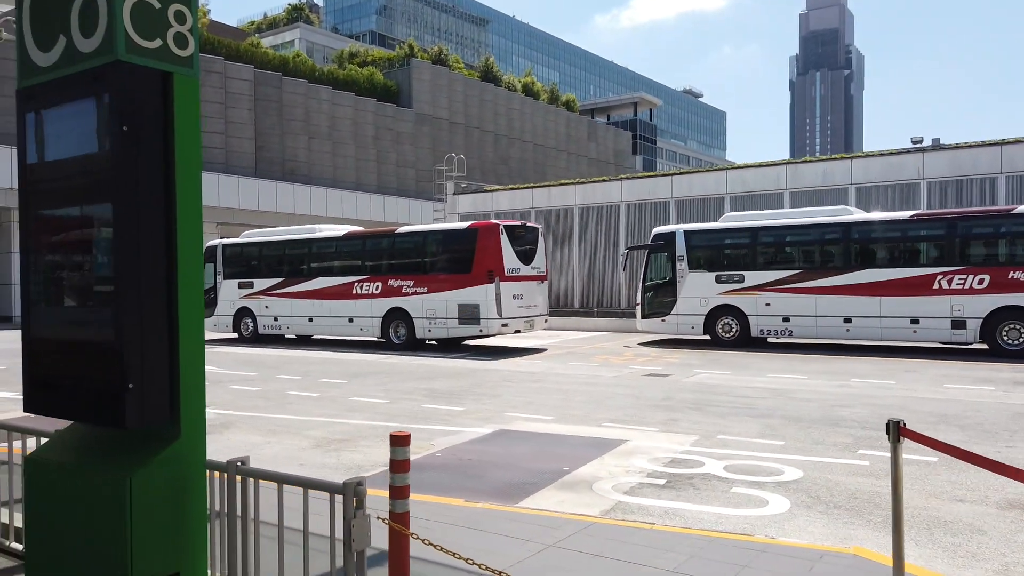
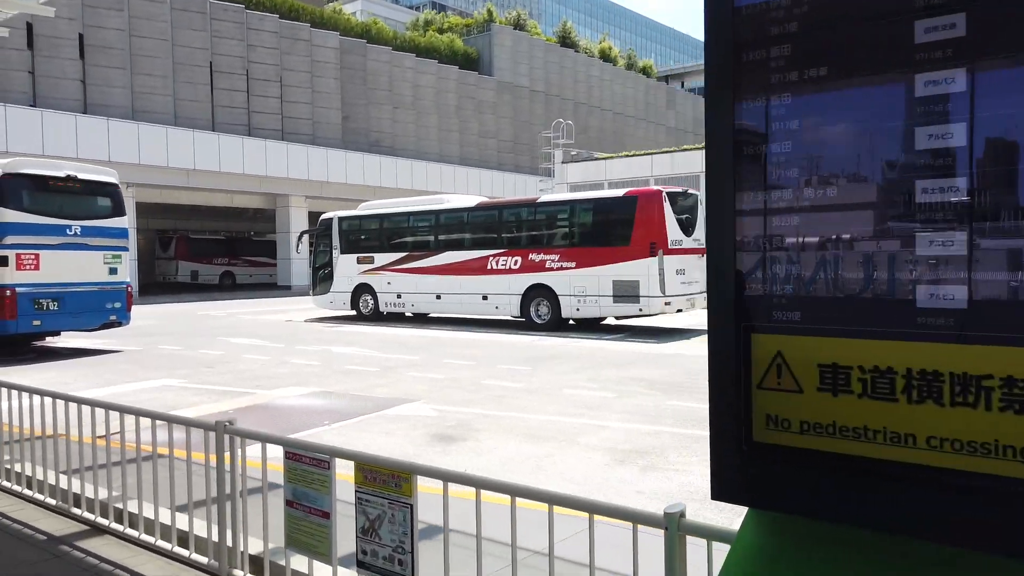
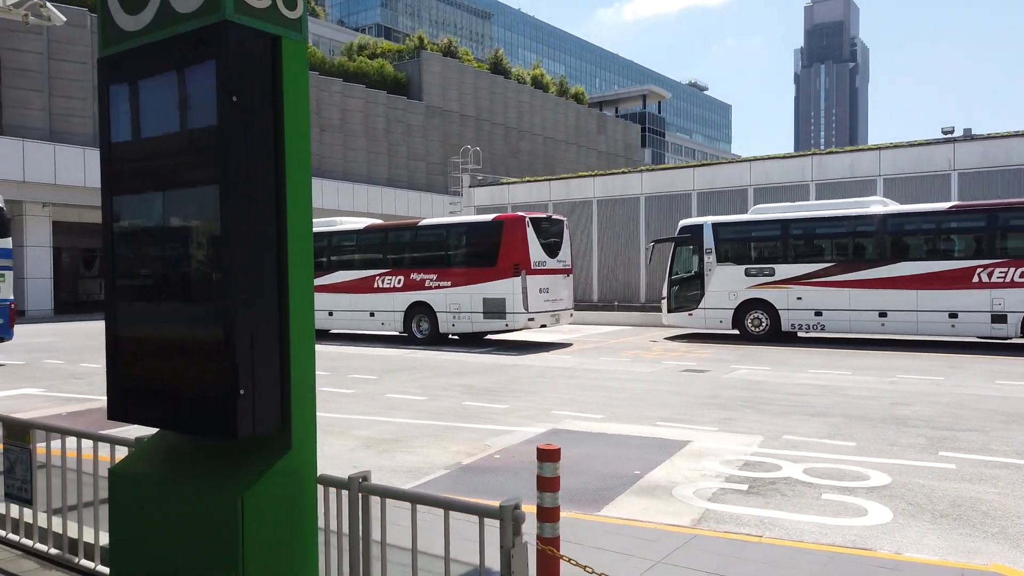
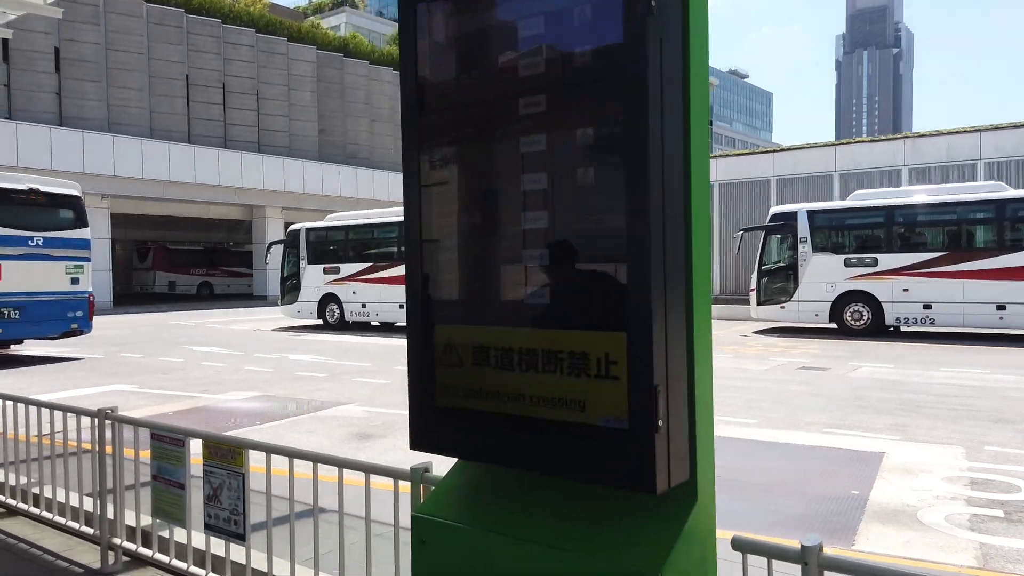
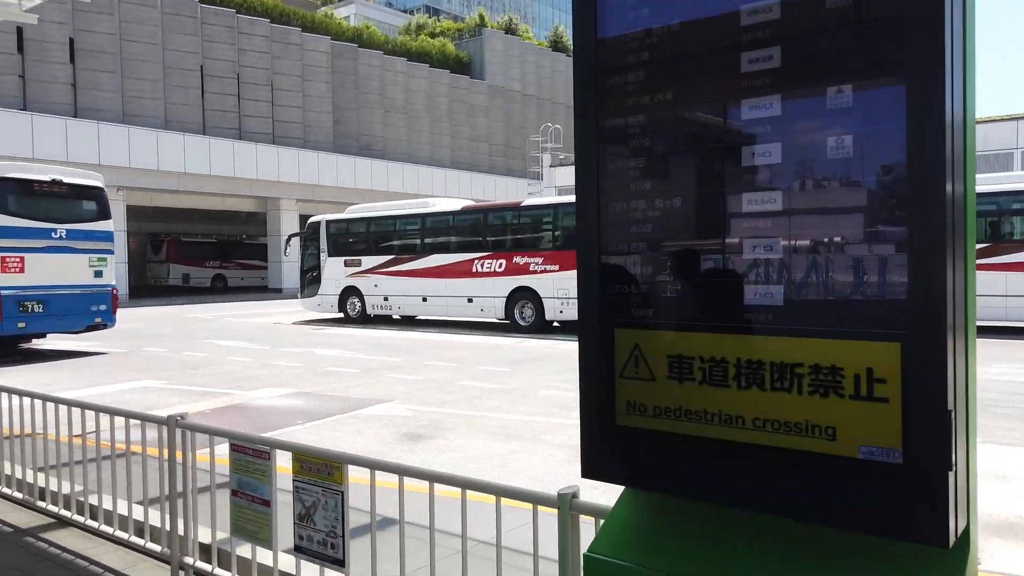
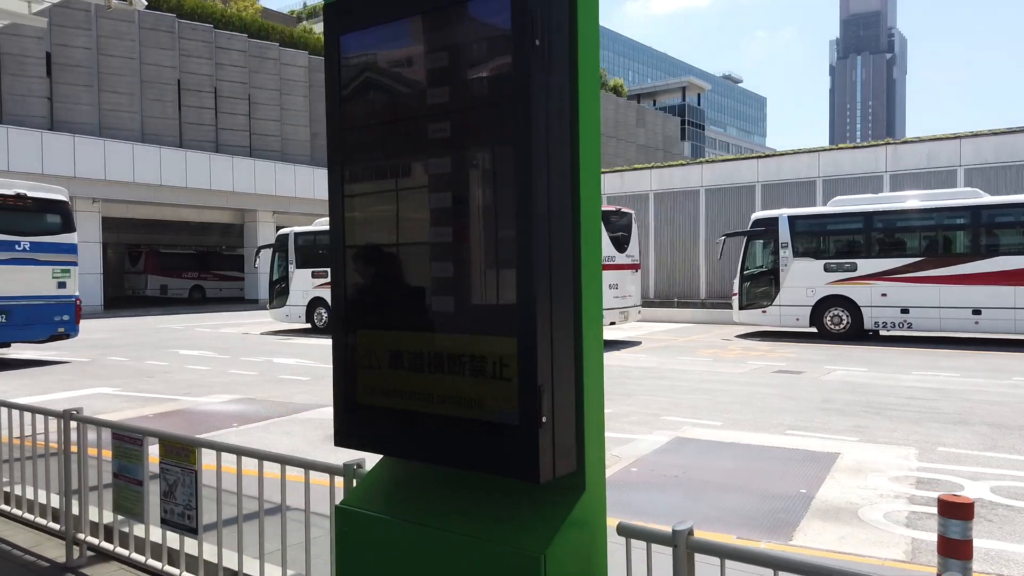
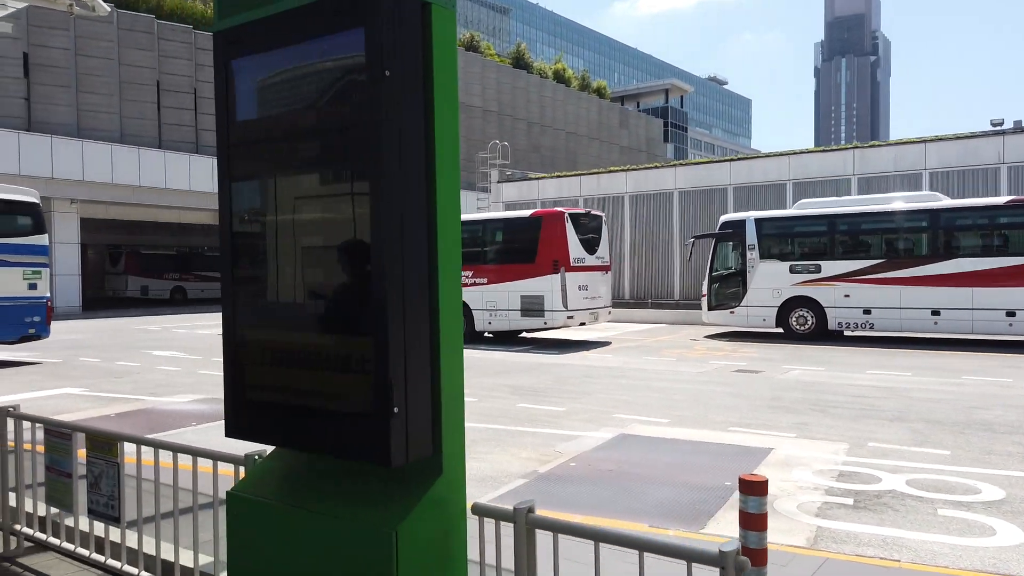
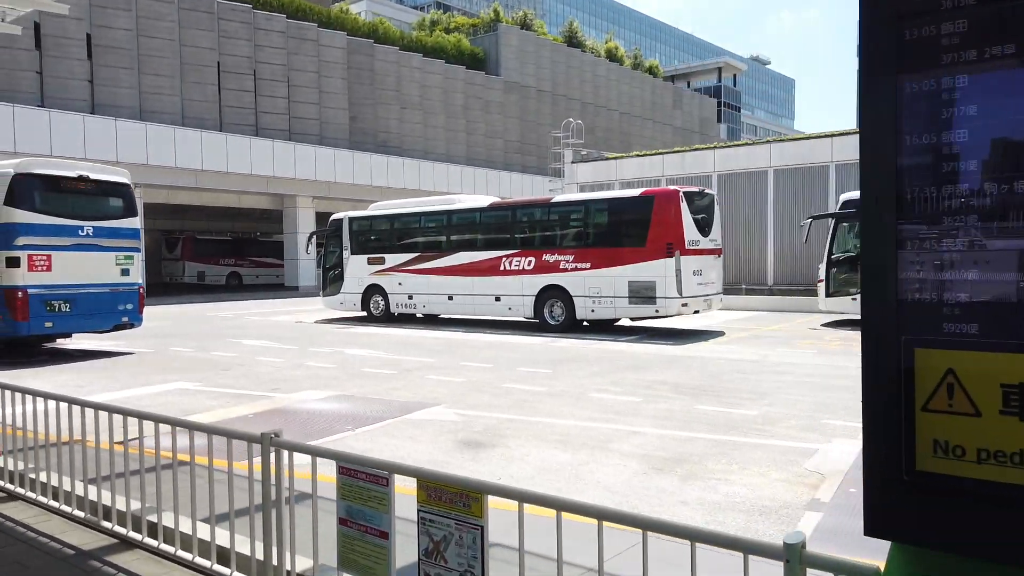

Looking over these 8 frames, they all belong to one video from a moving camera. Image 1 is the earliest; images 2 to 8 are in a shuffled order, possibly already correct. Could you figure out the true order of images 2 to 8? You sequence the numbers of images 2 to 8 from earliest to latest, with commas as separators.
3, 7, 6, 4, 5, 2, 8
